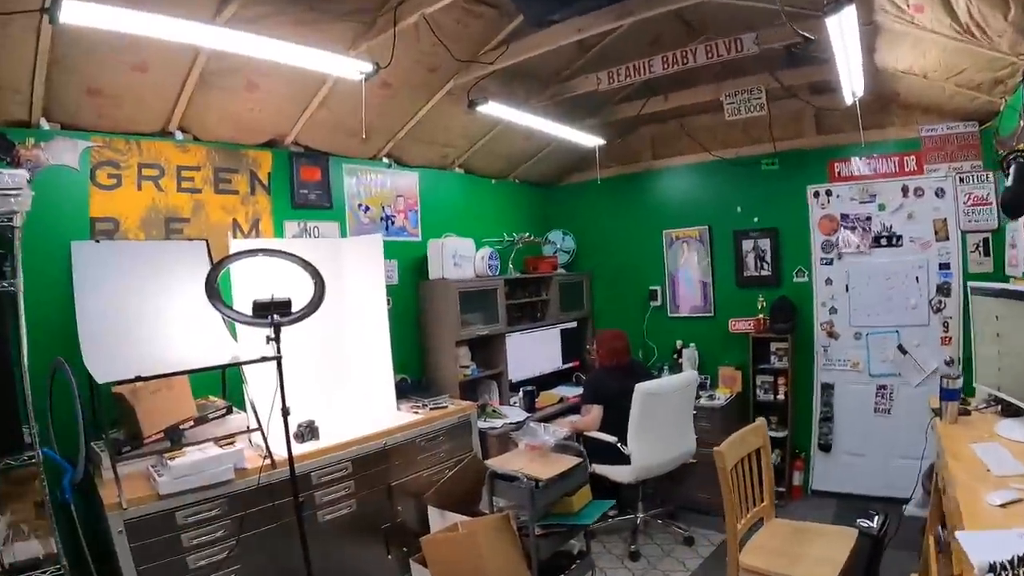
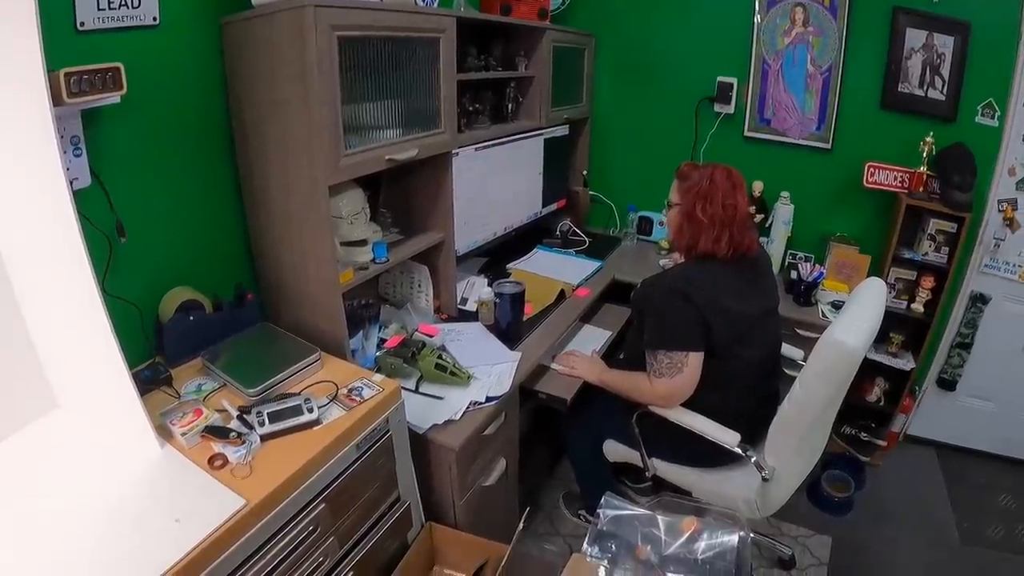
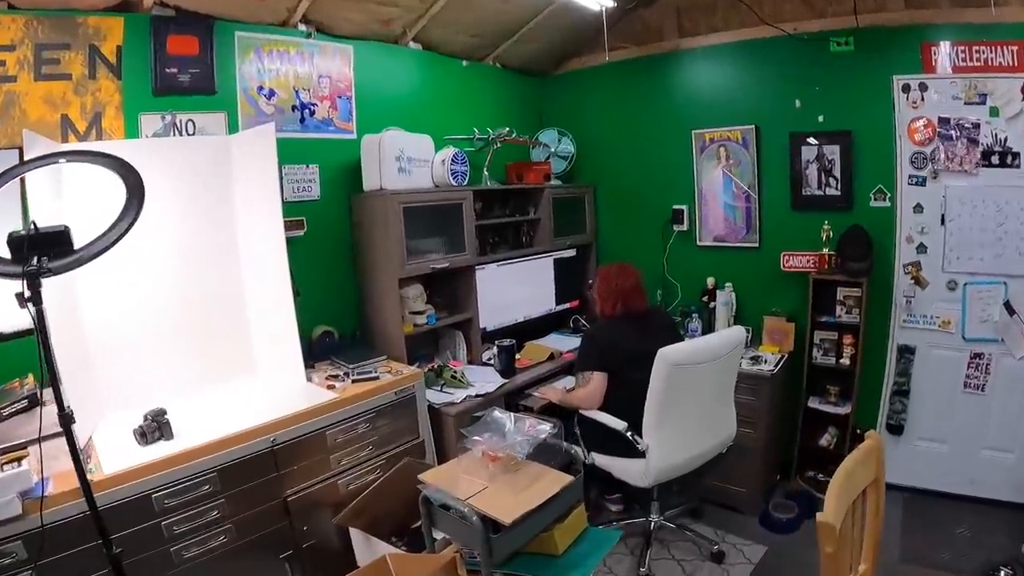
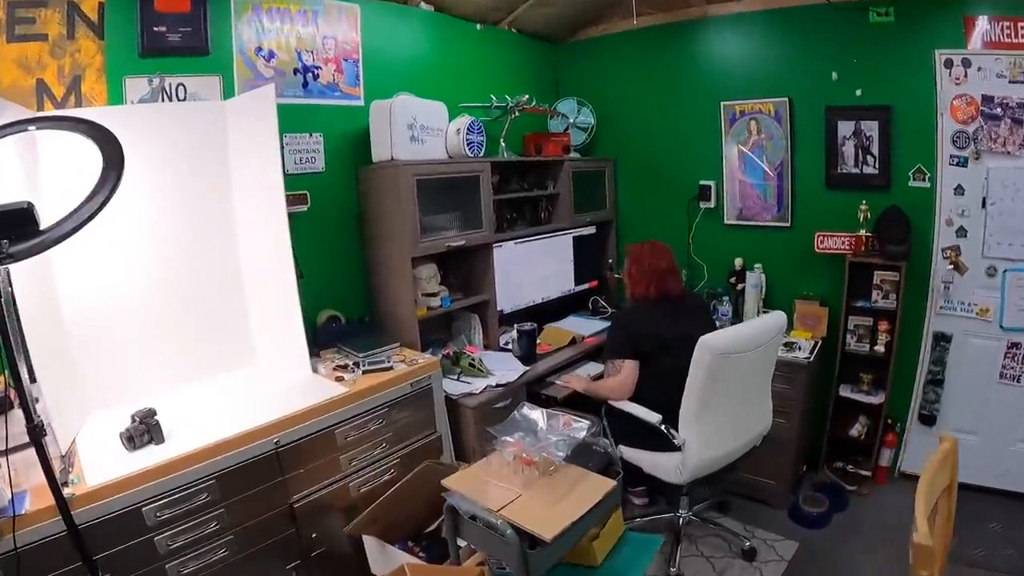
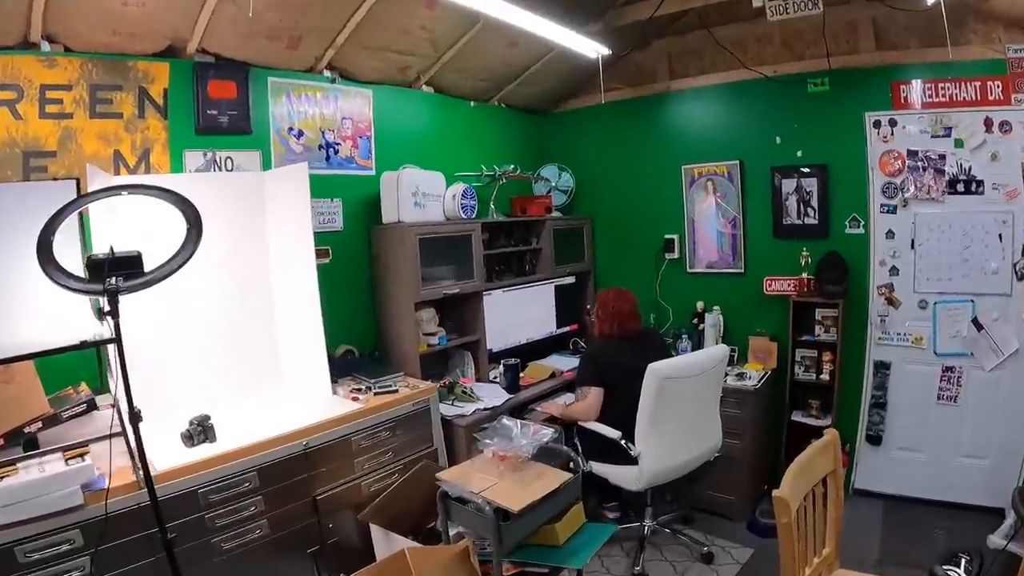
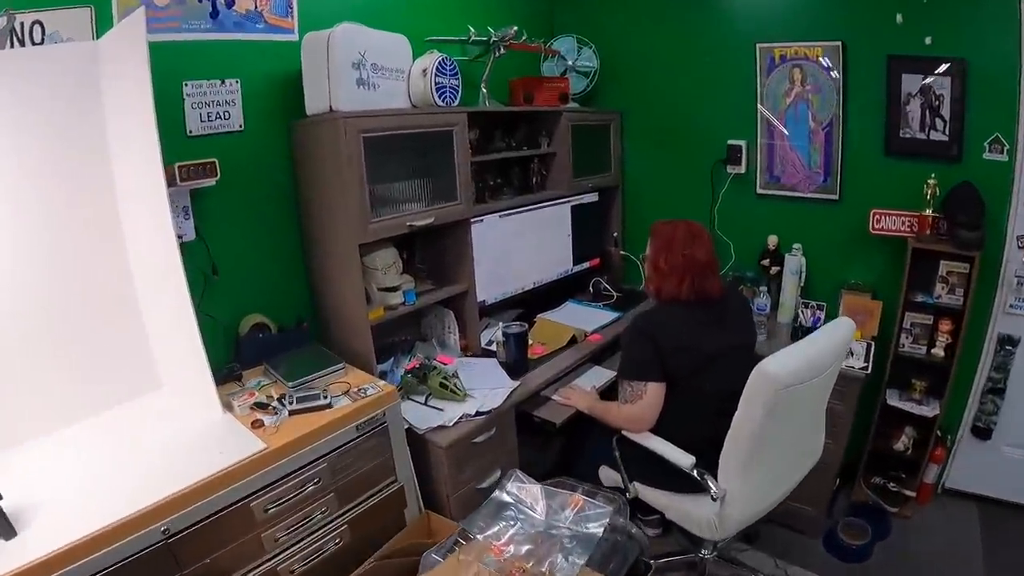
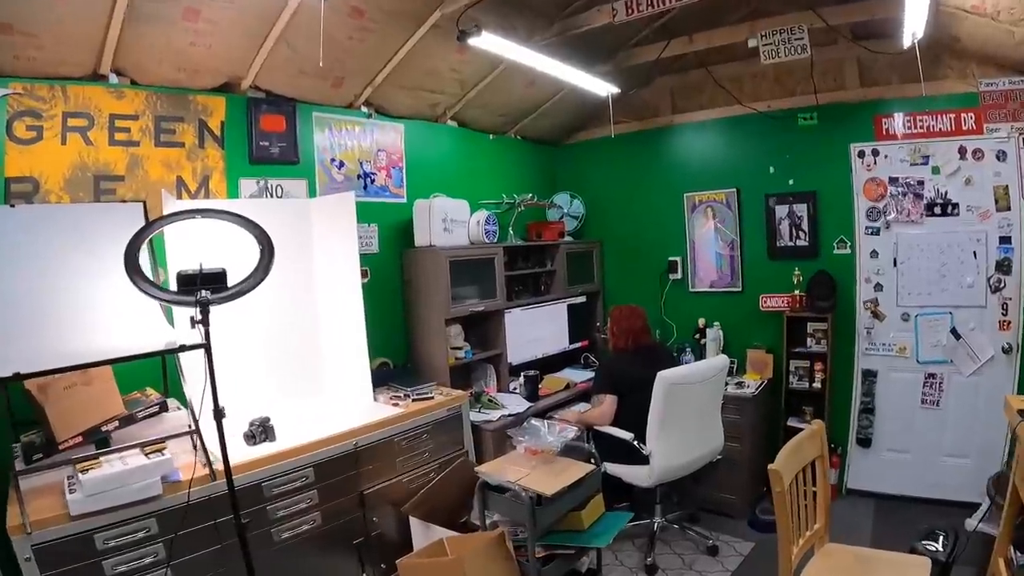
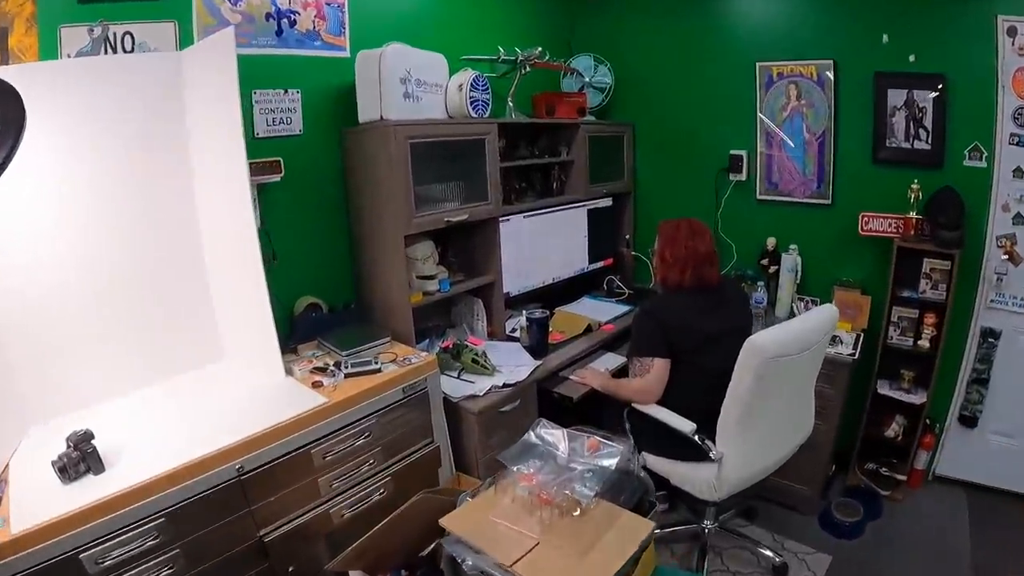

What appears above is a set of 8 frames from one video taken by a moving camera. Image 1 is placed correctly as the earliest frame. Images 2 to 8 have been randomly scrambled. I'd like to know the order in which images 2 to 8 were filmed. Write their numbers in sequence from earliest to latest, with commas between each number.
7, 5, 3, 4, 8, 6, 2
